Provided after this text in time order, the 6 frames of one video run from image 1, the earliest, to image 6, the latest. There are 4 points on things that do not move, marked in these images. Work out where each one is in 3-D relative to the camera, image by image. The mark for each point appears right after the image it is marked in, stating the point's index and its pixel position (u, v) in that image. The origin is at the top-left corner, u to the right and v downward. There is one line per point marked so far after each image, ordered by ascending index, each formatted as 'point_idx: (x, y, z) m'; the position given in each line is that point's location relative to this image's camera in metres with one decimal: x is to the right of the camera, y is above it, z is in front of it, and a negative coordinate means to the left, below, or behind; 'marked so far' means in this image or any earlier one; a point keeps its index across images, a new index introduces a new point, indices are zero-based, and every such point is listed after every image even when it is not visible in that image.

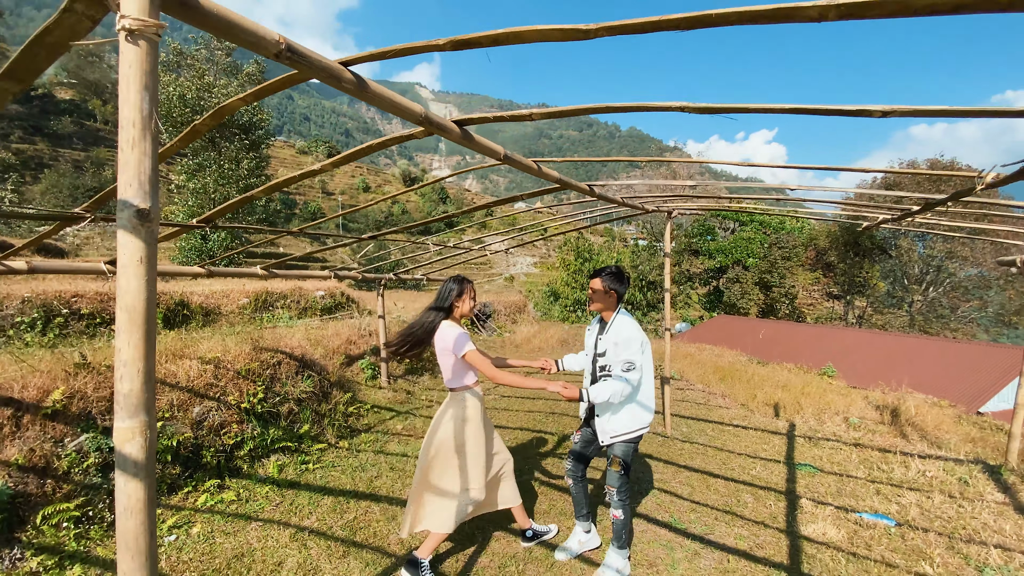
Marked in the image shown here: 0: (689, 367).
0: (+3.7, -1.6, +8.8) m
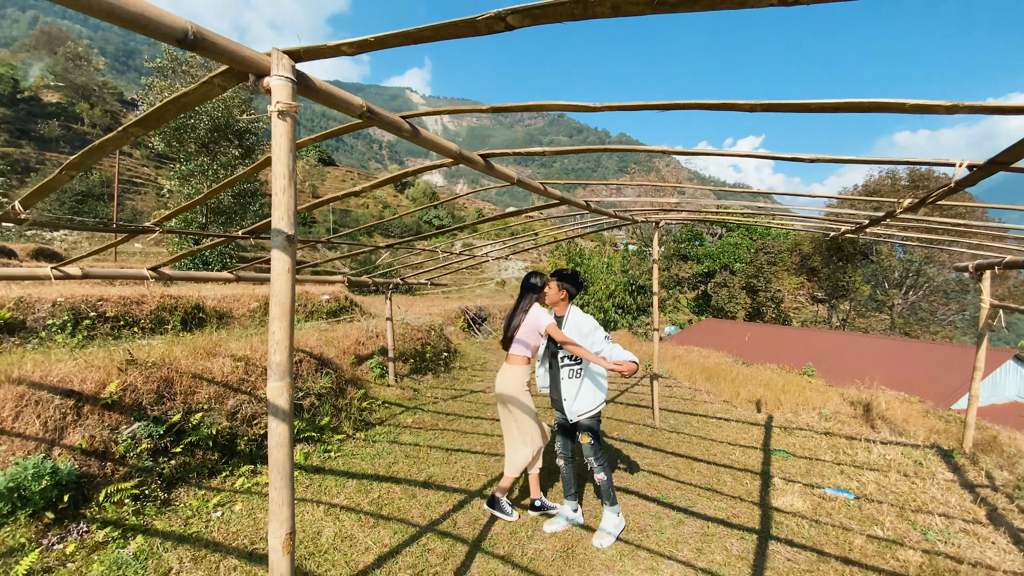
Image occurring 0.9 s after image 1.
0: (+3.6, -1.7, +9.2) m
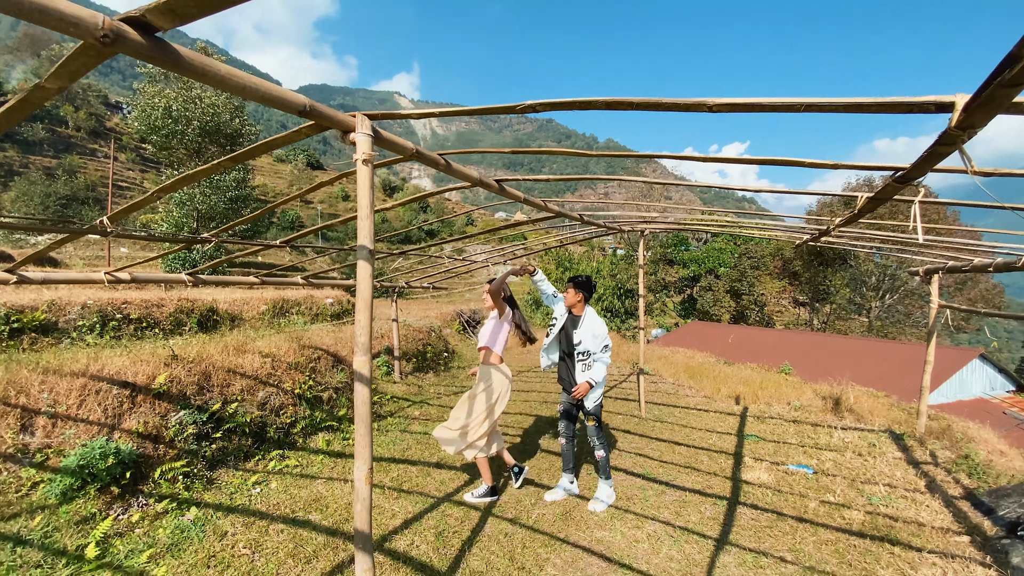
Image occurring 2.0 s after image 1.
0: (+3.5, -1.8, +9.8) m
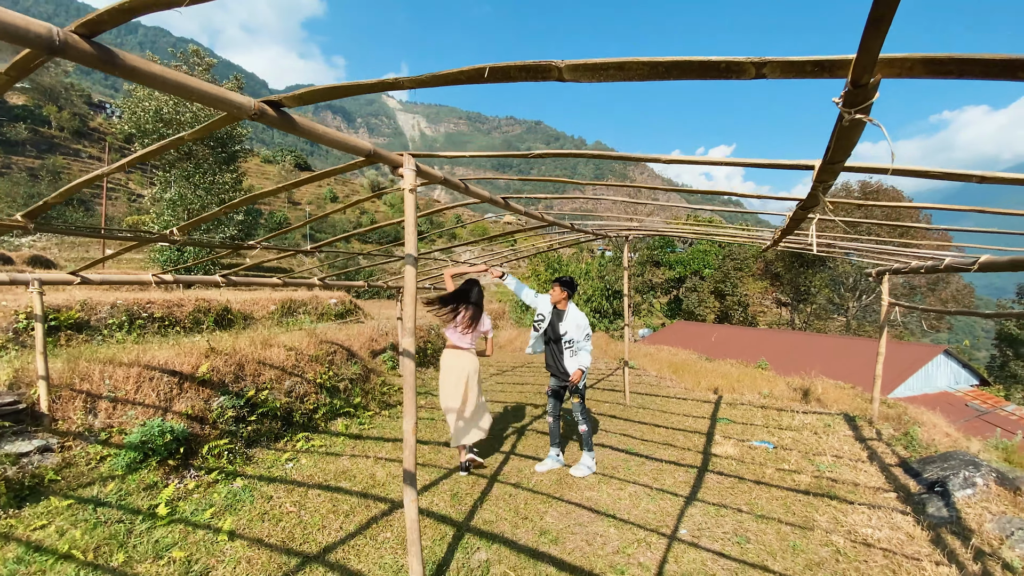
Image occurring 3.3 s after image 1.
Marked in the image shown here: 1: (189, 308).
0: (+3.3, -1.8, +10.4) m
1: (-4.9, -0.3, +6.5) m
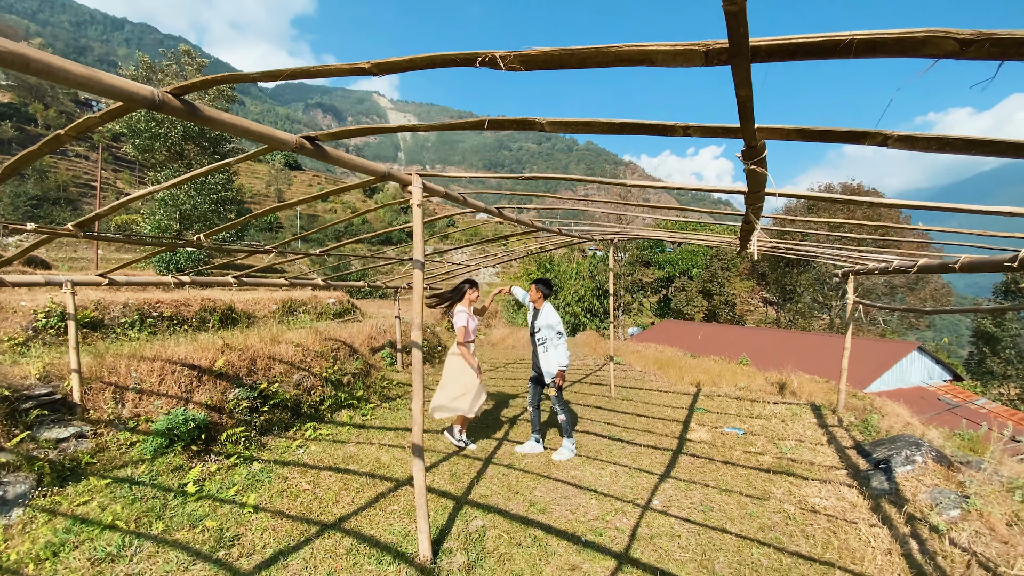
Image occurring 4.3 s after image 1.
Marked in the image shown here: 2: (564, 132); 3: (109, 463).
0: (+3.1, -1.8, +10.9) m
1: (-5.0, -0.3, +6.8) m
2: (+0.2, +0.6, +1.7) m
3: (-3.3, -1.4, +3.5) m
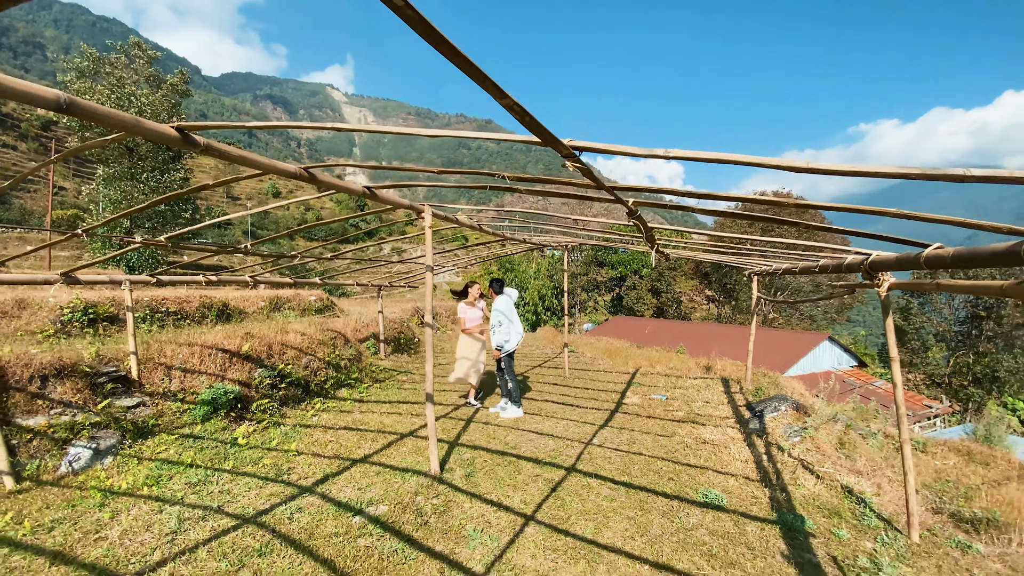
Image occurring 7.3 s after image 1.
0: (+2.2, -1.8, +12.3) m
1: (-5.6, -0.3, +7.5) m
2: (+0.1, +0.7, +3.0) m
3: (-3.6, -1.4, +4.4) m
